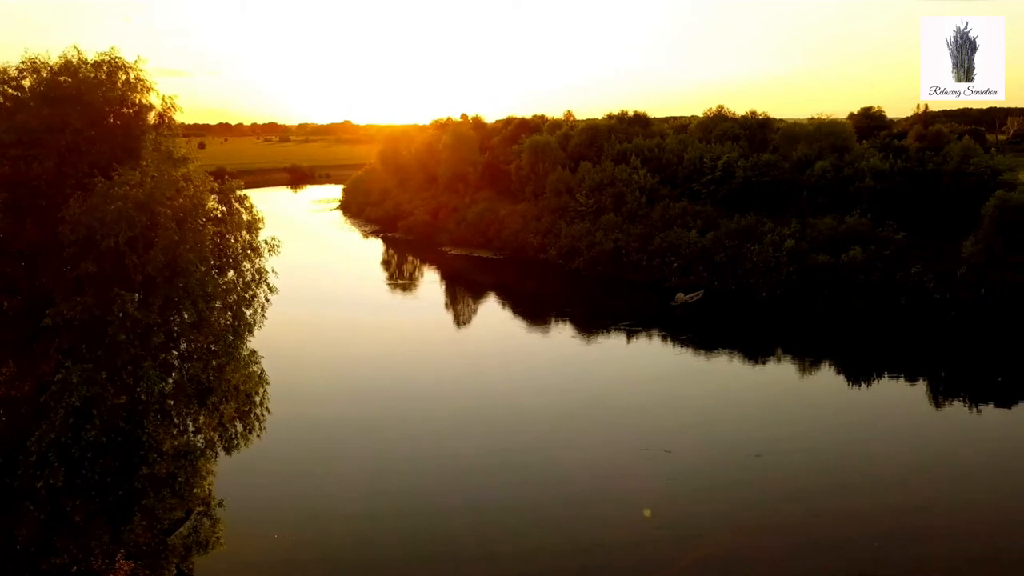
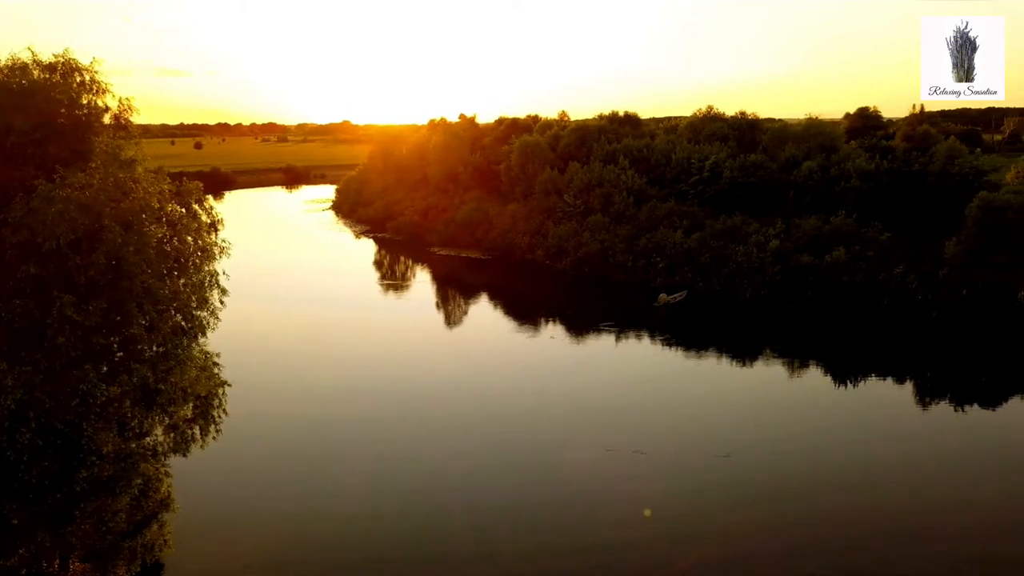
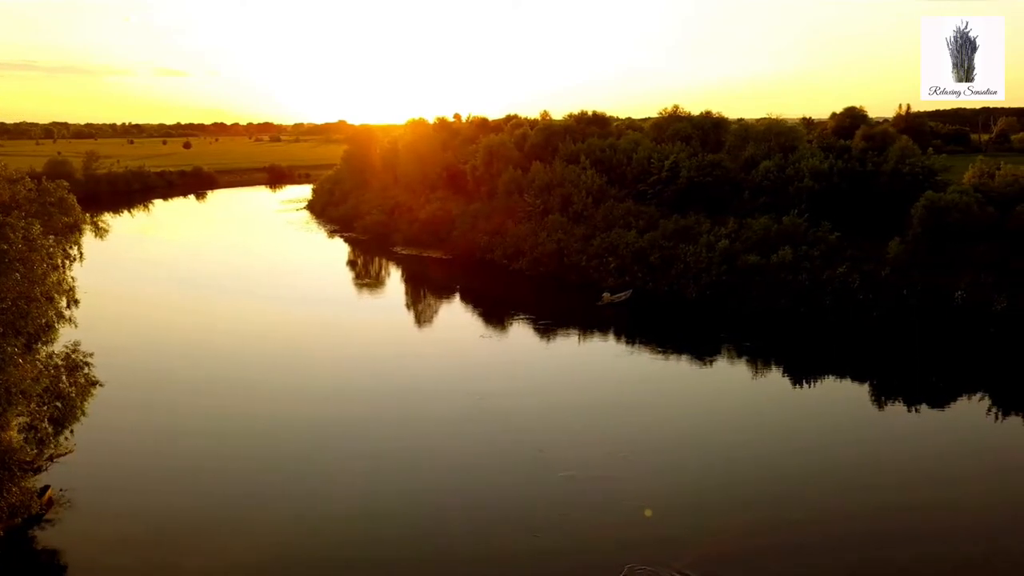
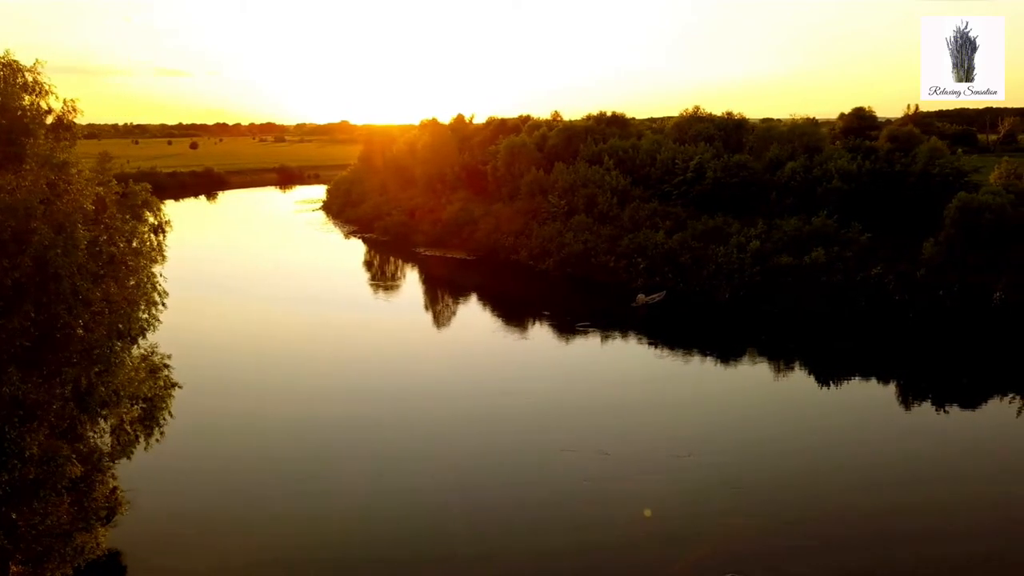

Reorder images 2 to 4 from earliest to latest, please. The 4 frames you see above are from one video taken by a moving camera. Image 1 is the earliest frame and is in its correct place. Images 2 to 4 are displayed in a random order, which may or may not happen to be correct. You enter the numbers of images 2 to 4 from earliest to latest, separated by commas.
2, 4, 3
